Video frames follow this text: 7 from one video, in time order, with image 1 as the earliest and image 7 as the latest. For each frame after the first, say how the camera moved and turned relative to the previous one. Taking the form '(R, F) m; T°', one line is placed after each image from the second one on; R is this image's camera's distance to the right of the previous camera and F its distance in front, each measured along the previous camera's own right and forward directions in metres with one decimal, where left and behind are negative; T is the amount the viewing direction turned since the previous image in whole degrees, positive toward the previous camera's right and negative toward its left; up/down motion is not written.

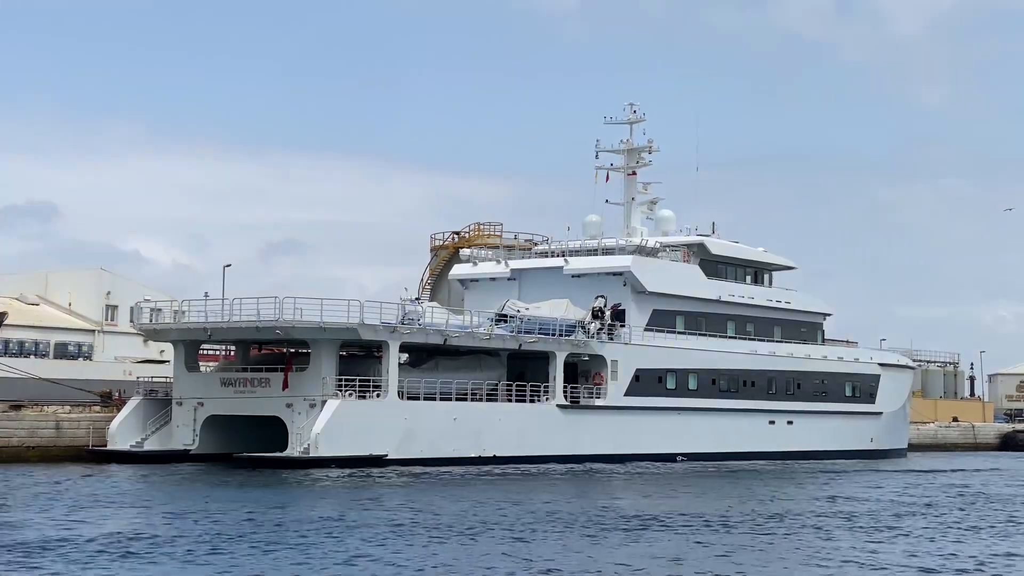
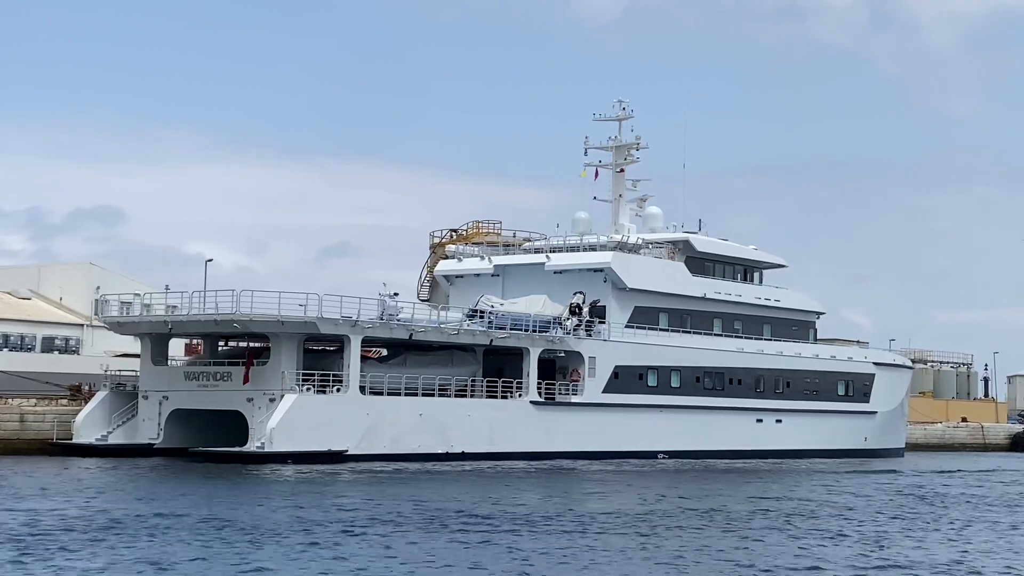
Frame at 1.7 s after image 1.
(+2.5, +0.1) m; -4°
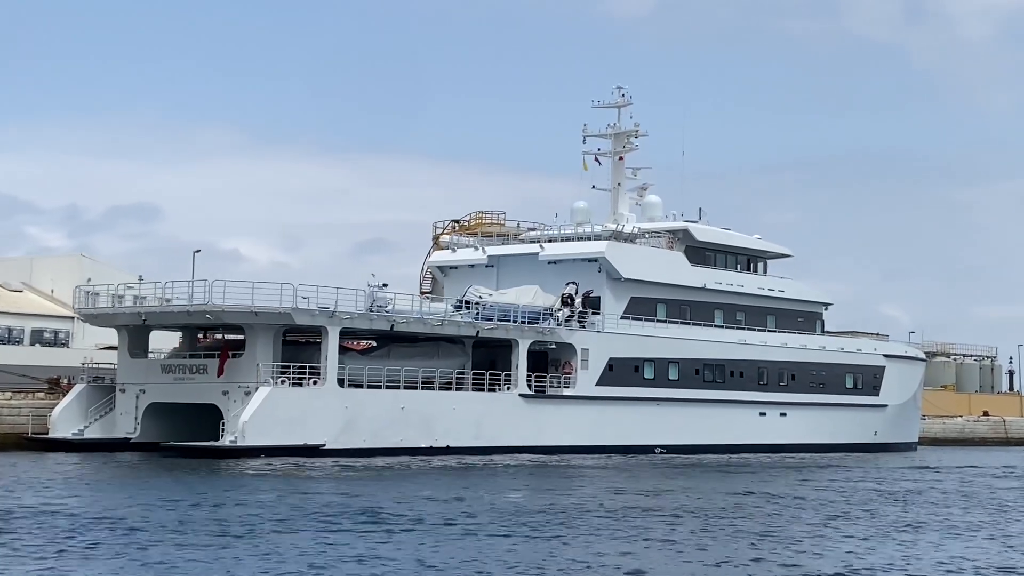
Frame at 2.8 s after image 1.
(+1.6, +0.7) m; -3°
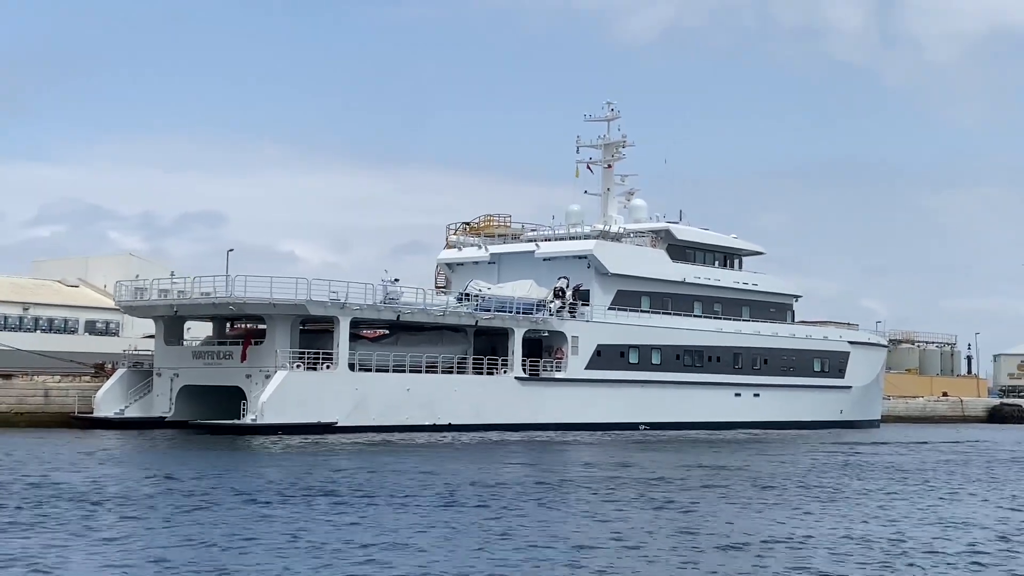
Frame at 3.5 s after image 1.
(+0.3, -3.0) m; 0°
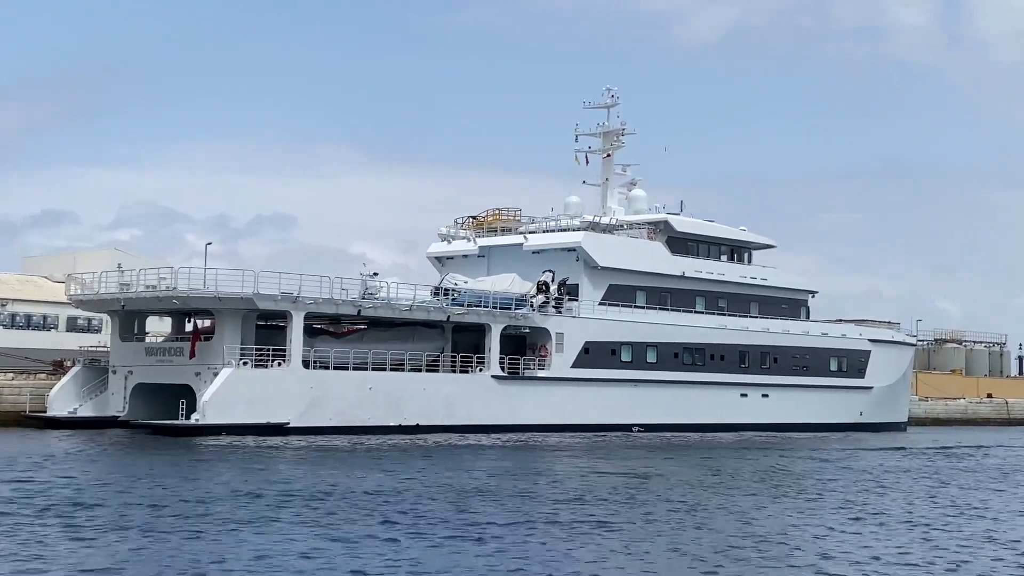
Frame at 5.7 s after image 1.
(+4.0, +1.9) m; -6°
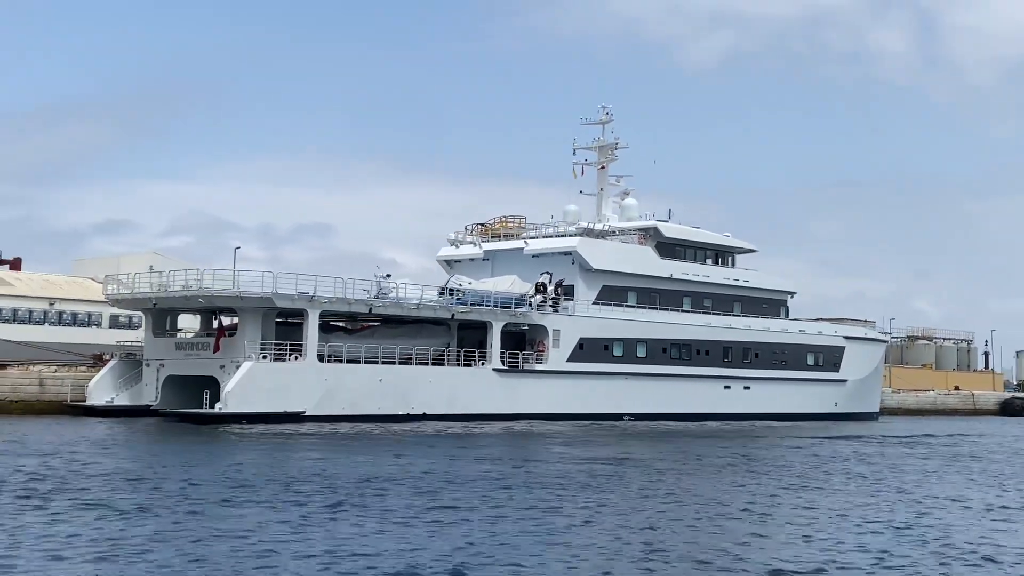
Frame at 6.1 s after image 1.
(+0.3, -2.6) m; 0°
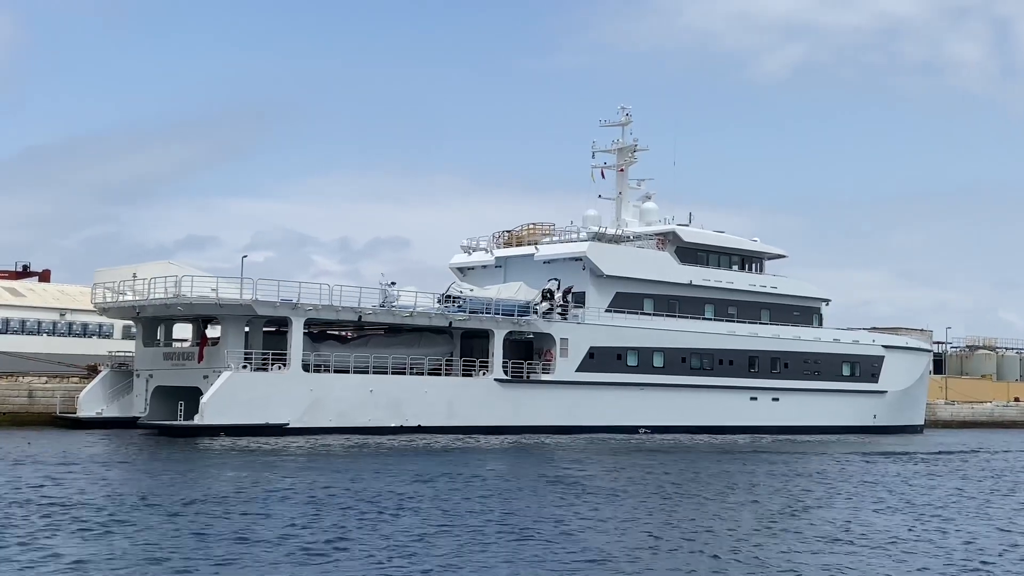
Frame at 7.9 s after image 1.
(+3.4, +1.8) m; -6°
